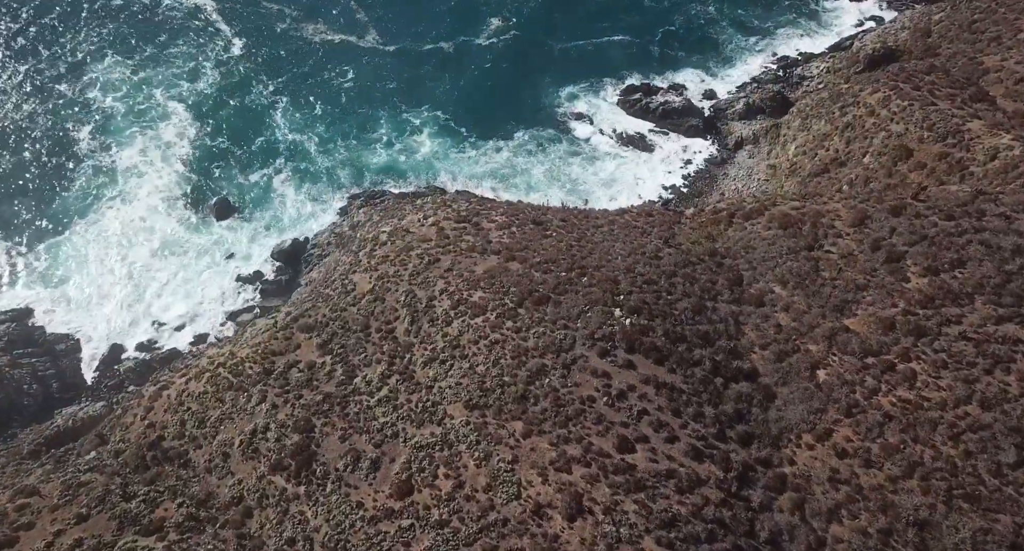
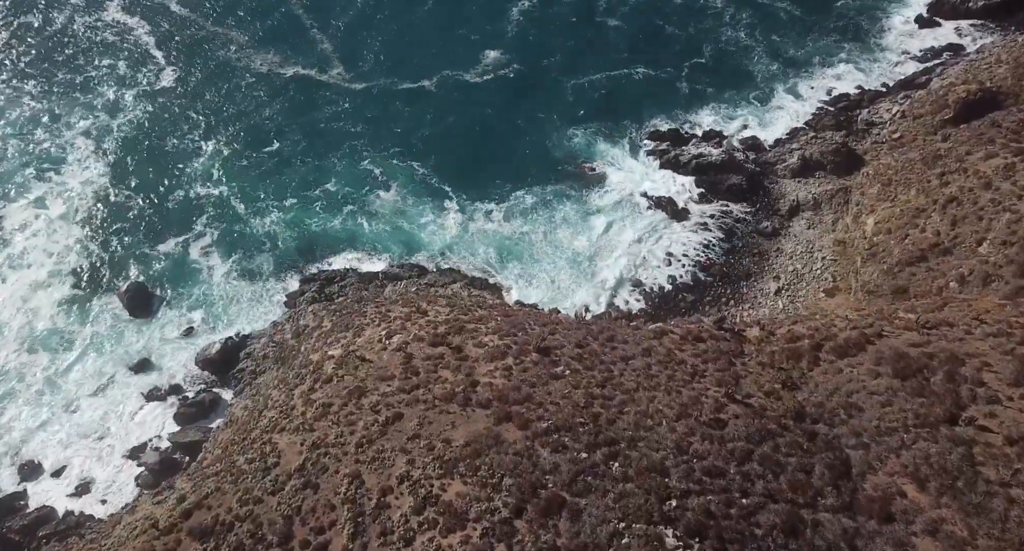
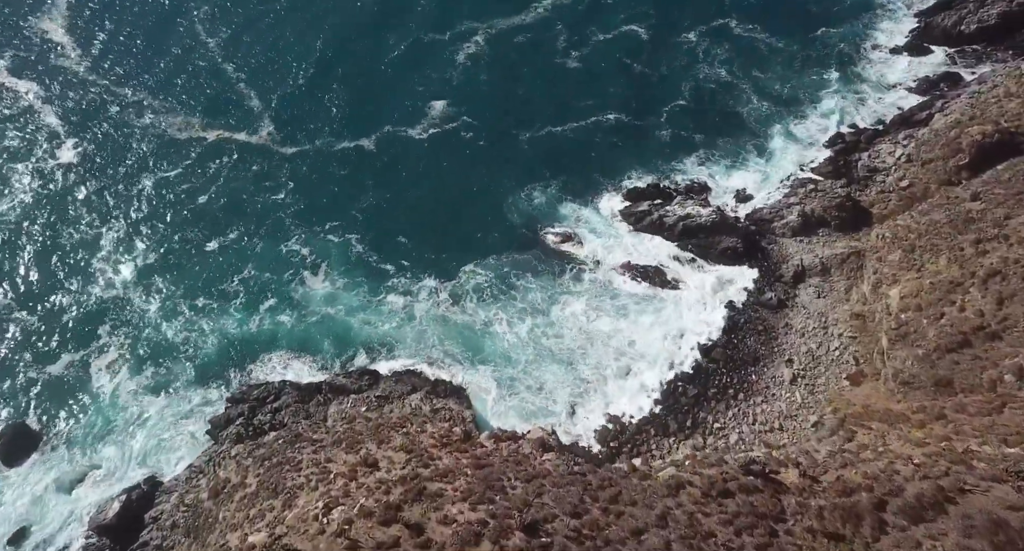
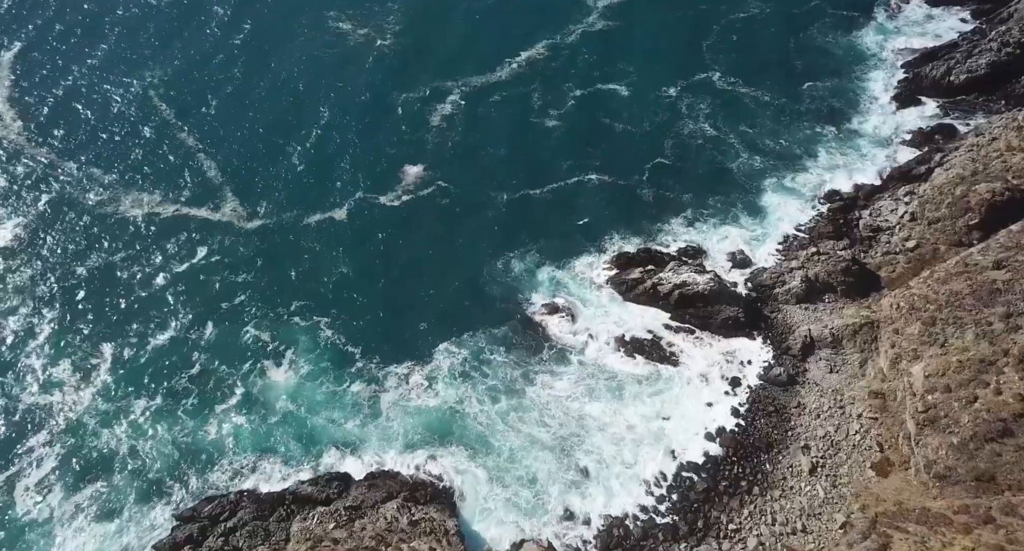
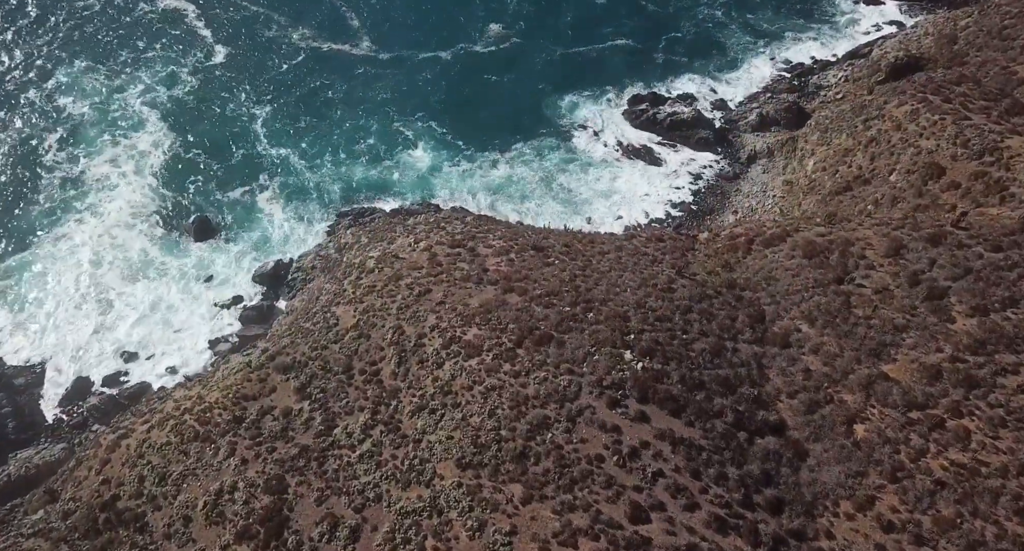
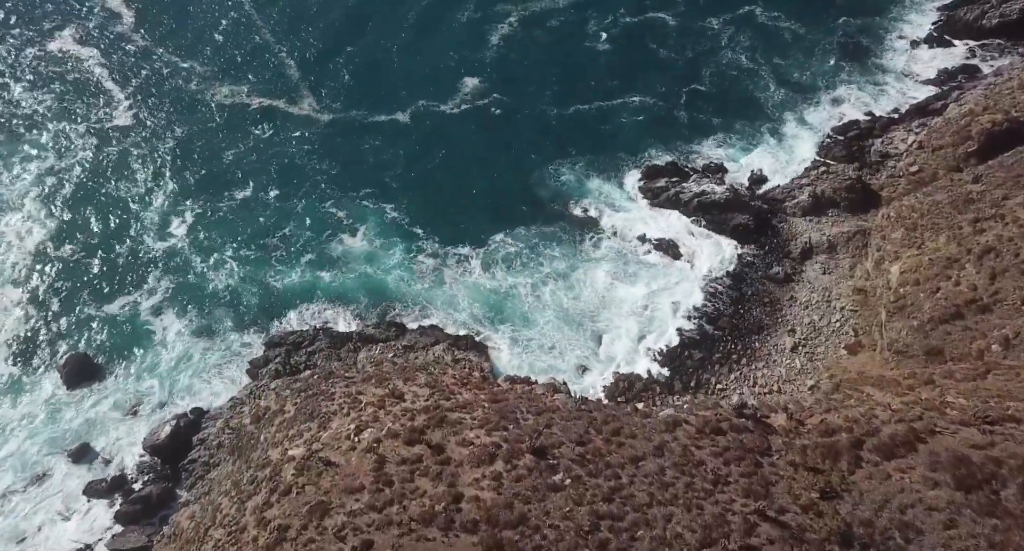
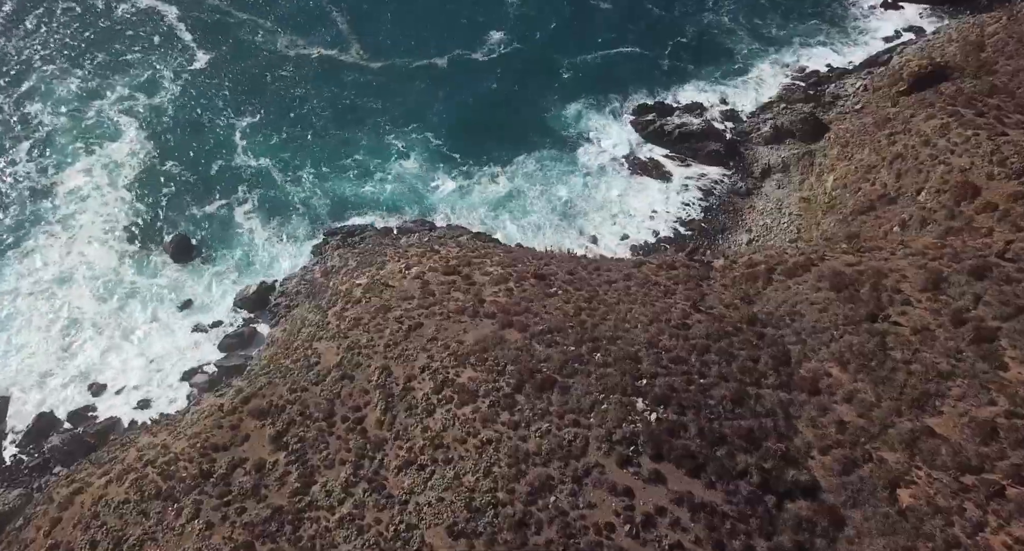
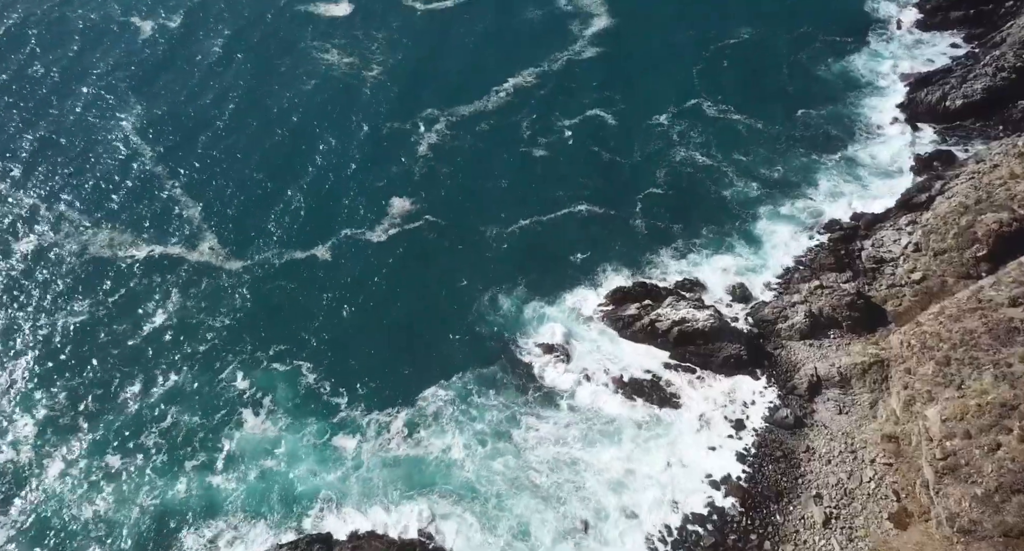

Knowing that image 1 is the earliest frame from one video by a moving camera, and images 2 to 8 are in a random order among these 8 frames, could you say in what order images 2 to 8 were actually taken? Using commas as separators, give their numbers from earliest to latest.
5, 7, 2, 6, 3, 4, 8
